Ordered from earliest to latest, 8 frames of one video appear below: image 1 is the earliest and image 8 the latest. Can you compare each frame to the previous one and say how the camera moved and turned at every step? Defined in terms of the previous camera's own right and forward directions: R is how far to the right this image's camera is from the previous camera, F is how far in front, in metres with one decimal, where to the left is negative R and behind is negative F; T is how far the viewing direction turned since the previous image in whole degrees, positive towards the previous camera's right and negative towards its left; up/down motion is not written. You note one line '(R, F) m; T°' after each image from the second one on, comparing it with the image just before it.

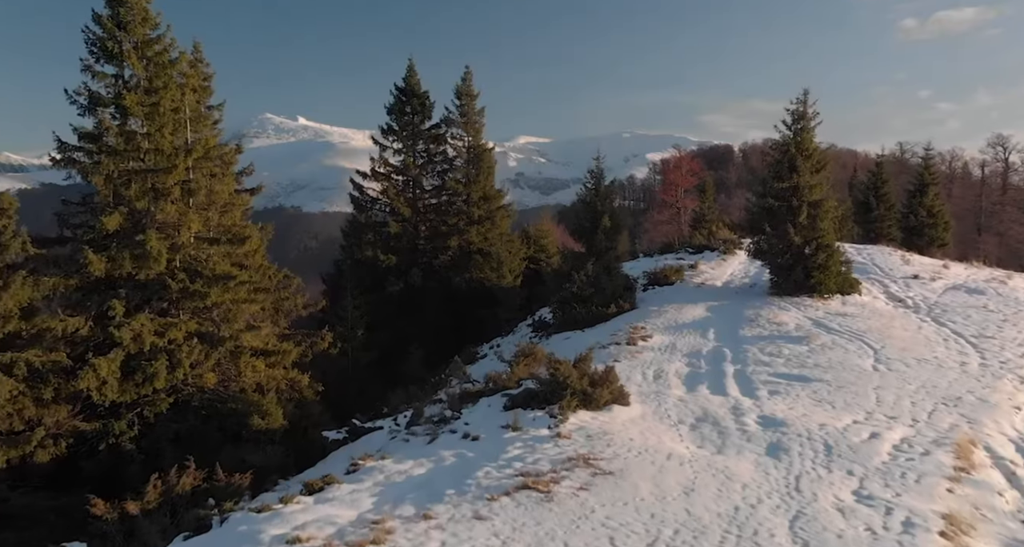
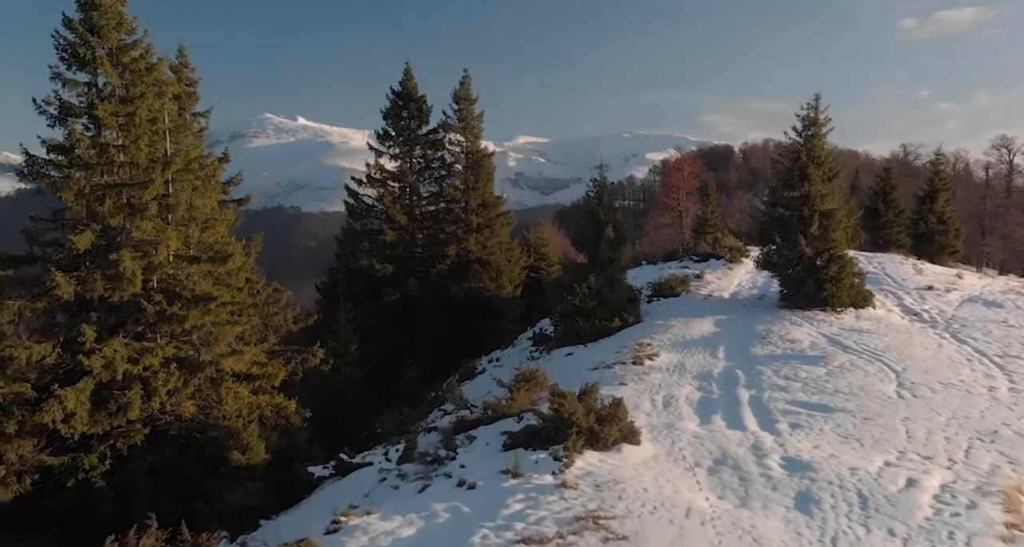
(0.0, +1.0) m; 0°
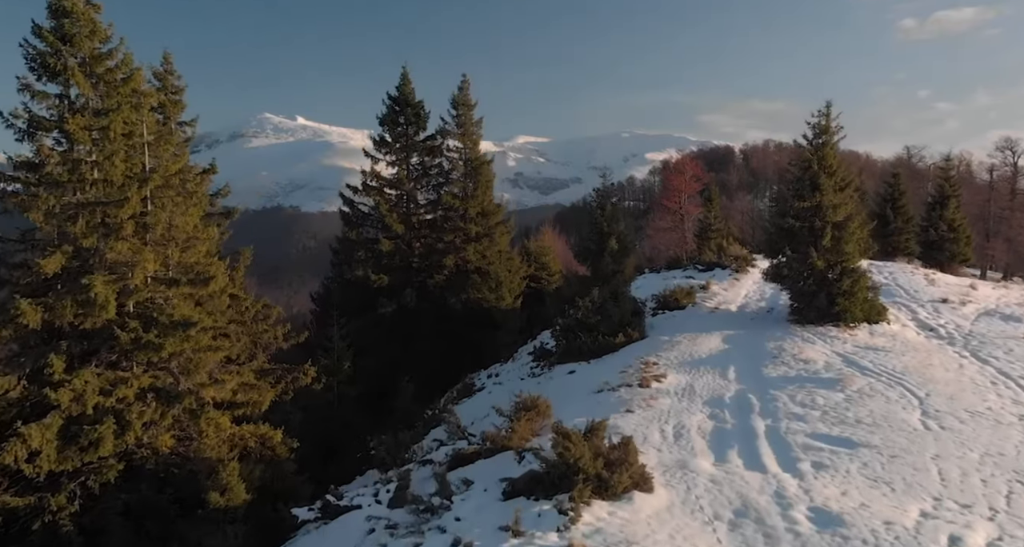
(0.0, +1.0) m; 0°
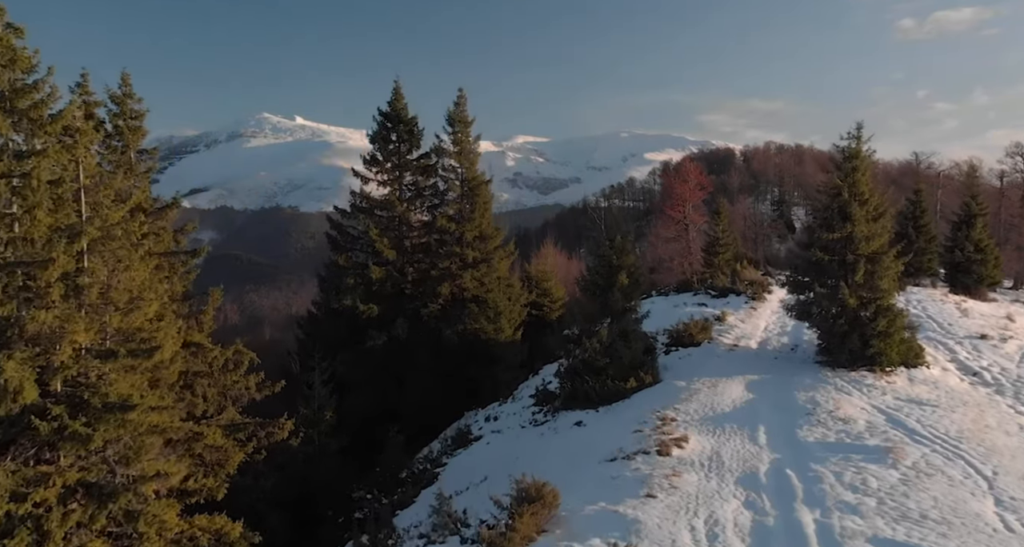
(0.0, +2.3) m; 0°
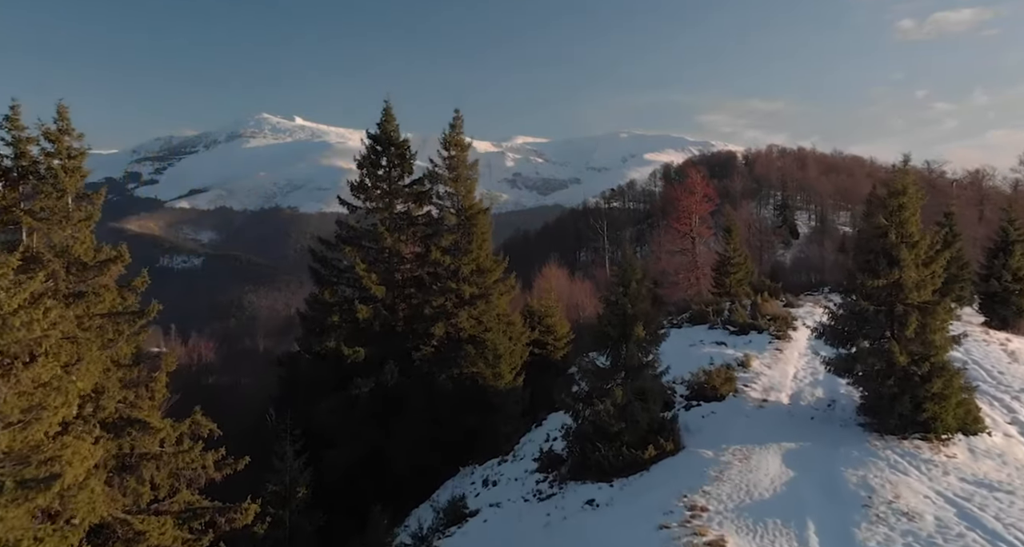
(-0.1, +2.8) m; 0°
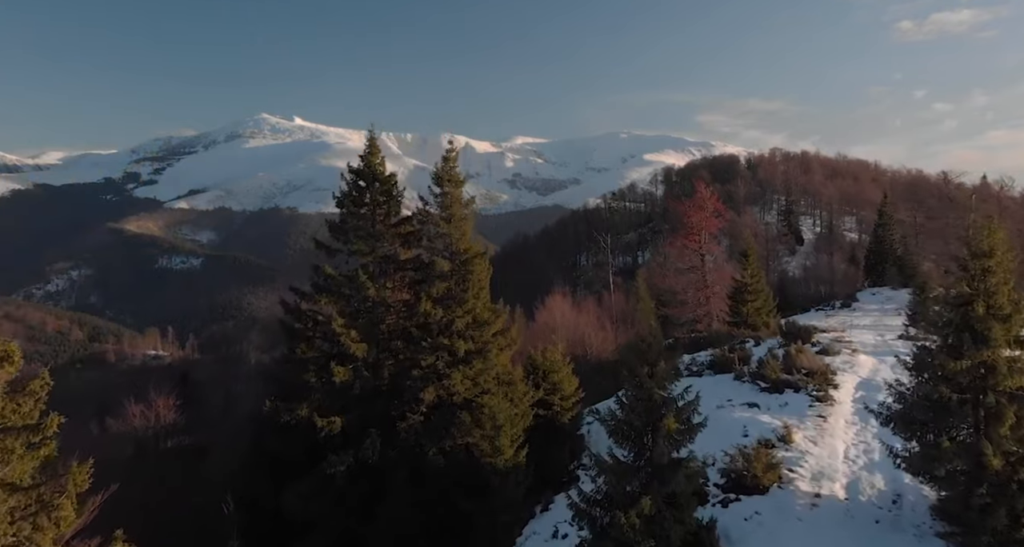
(-0.1, +3.7) m; 0°
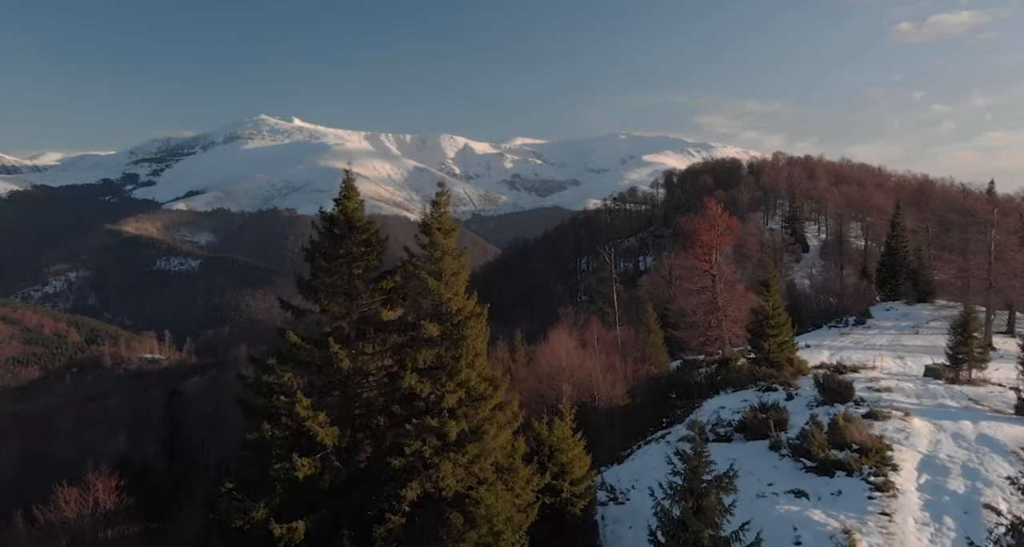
(-0.1, +4.0) m; 0°
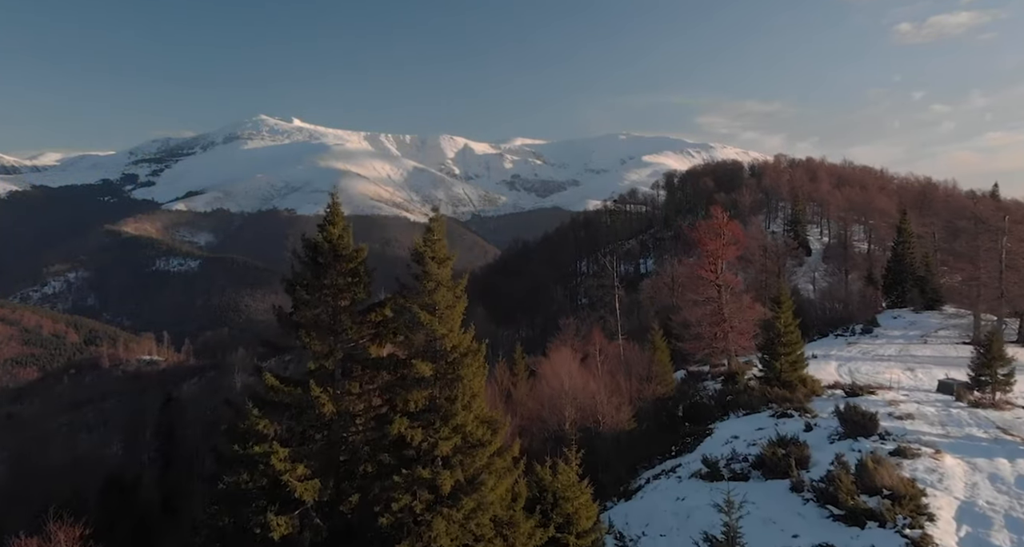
(0.0, +1.9) m; 0°
